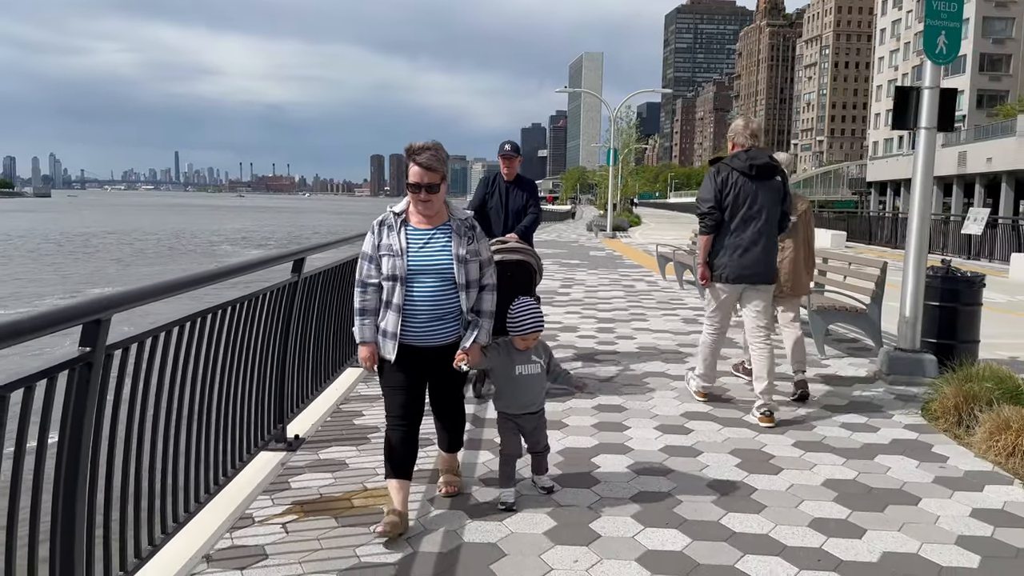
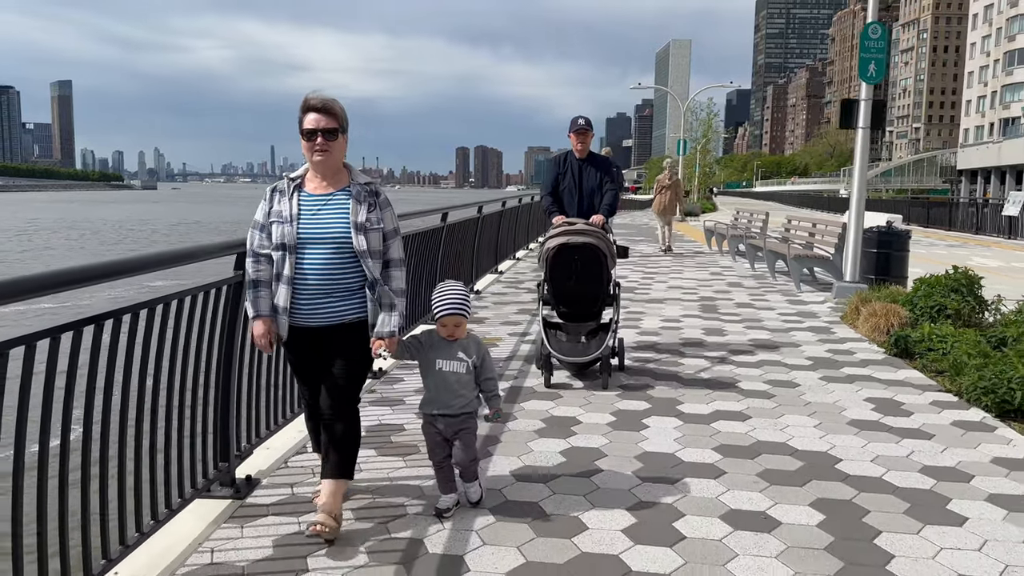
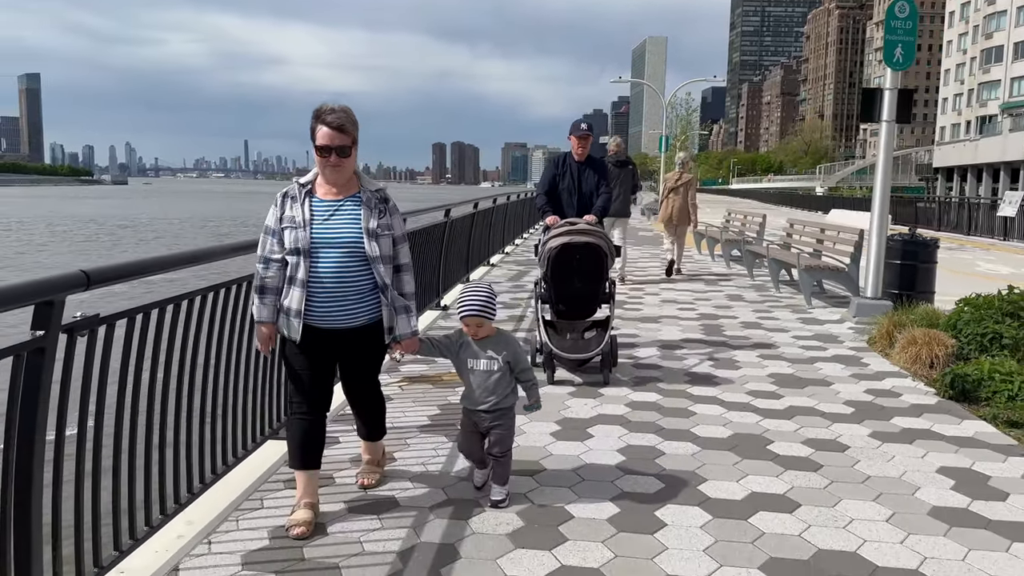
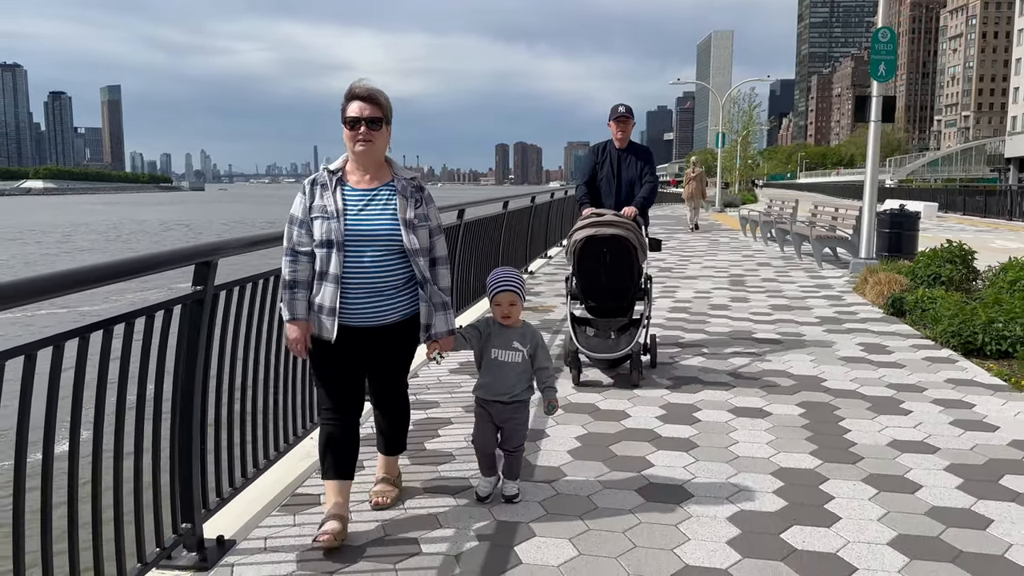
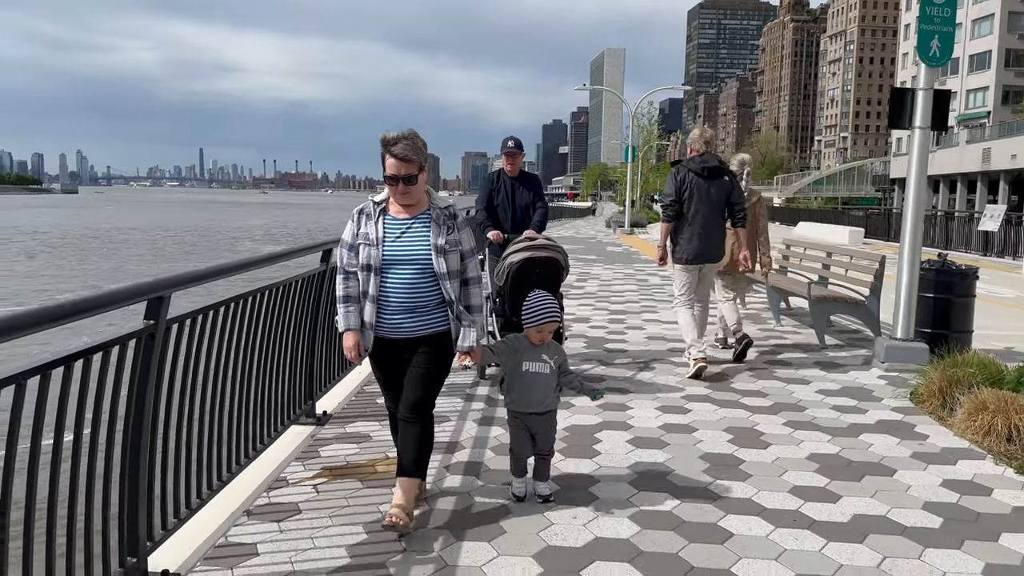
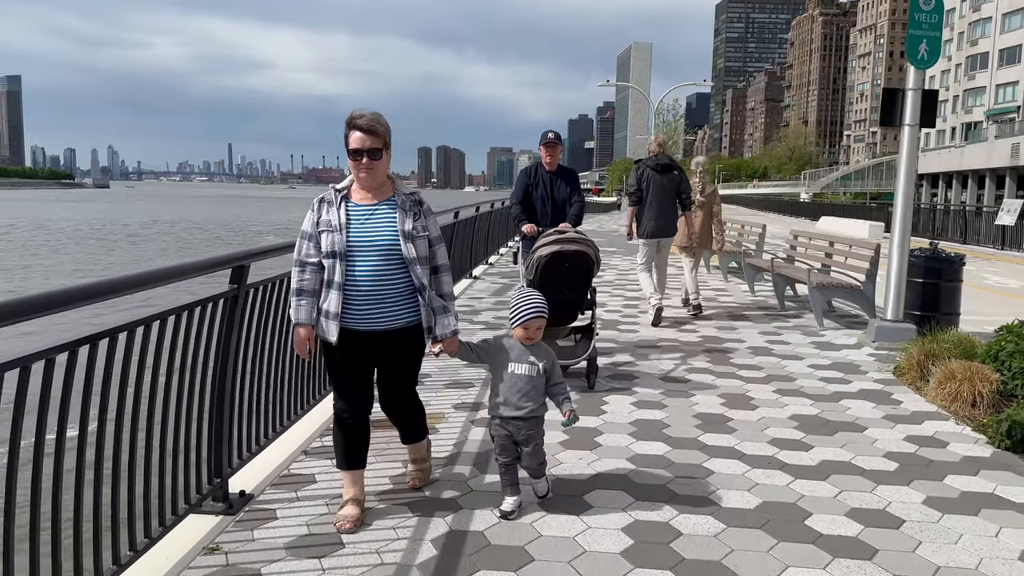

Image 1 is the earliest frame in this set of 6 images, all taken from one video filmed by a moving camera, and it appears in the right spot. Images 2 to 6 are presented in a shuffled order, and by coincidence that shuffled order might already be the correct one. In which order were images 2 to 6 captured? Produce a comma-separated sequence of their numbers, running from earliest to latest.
5, 6, 3, 2, 4
